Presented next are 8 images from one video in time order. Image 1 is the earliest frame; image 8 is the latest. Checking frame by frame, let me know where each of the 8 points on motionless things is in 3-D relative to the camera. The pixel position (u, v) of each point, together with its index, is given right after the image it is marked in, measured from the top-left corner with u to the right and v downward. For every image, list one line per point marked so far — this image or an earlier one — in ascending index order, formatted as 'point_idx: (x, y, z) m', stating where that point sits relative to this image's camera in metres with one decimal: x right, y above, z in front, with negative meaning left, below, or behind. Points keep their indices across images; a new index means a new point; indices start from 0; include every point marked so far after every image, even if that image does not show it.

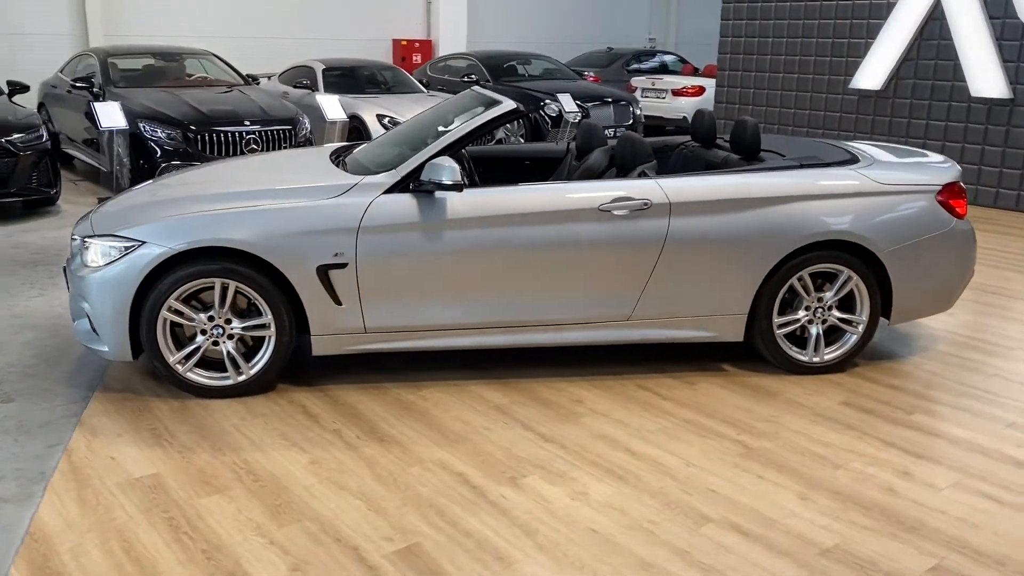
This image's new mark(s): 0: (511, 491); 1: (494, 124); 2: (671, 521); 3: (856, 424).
0: (0.0, -0.7, +3.0) m
1: (-0.1, +0.7, +3.8) m
2: (+0.5, -0.7, +2.8) m
3: (+1.3, -0.5, +3.6) m
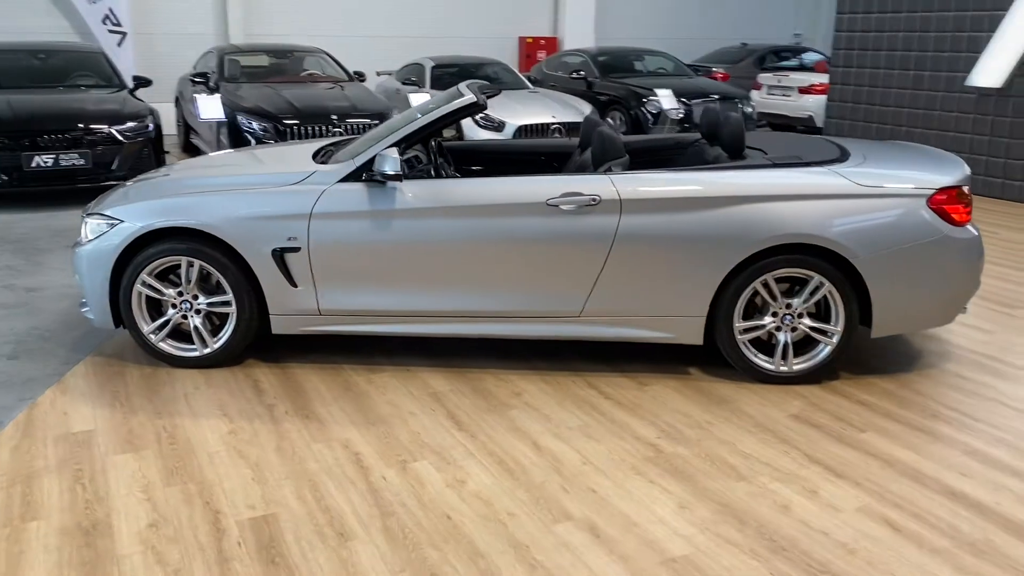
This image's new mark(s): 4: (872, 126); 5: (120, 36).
0: (-0.4, -0.6, +3.1) m
1: (-0.3, +0.7, +3.9) m
2: (+0.1, -0.7, +2.8) m
3: (+1.0, -0.6, +3.4) m
4: (+3.8, +1.7, +9.6) m
5: (-4.9, +3.2, +11.4) m
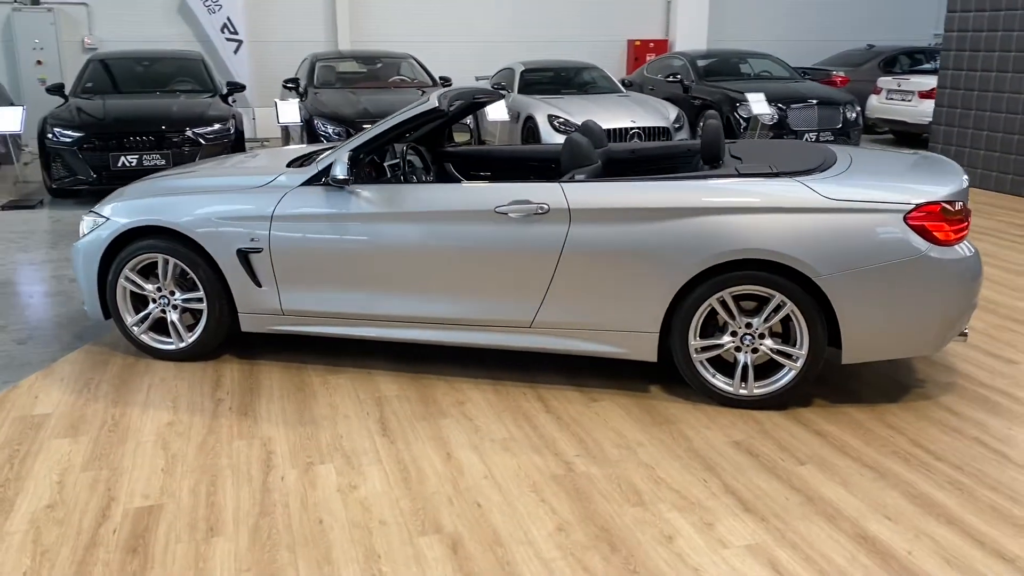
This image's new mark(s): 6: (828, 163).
0: (-0.7, -0.6, +3.1) m
1: (-0.4, +0.7, +3.9) m
2: (-0.3, -0.7, +2.8) m
3: (+0.7, -0.6, +3.2) m
4: (+4.6, +1.5, +8.9) m
5: (-3.6, +3.2, +12.1) m
6: (+1.3, +0.5, +3.8) m
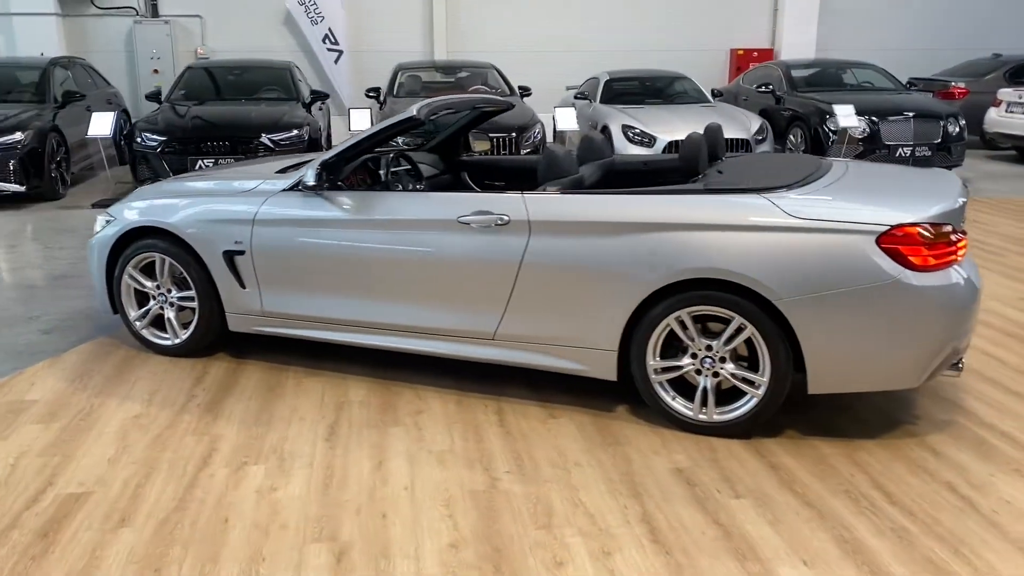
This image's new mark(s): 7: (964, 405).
0: (-1.0, -0.6, +3.2) m
1: (-0.5, +0.7, +3.9) m
2: (-0.7, -0.7, +2.8) m
3: (+0.4, -0.7, +3.0) m
4: (+5.2, +1.2, +8.1) m
5: (-2.4, +3.2, +12.5) m
6: (+1.2, +0.4, +3.6) m
7: (+1.9, -0.5, +3.8) m
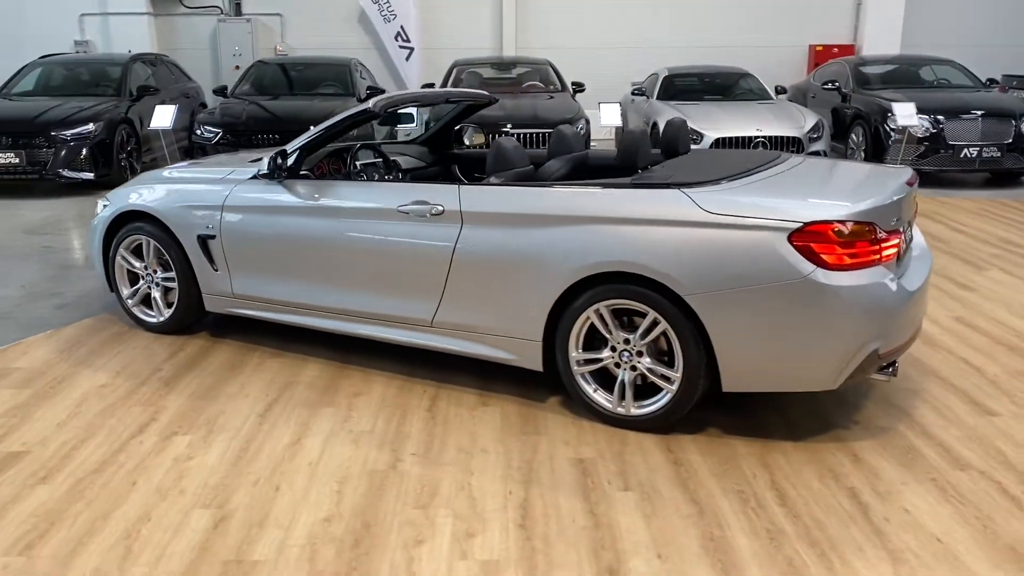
0: (-1.3, -0.6, +3.4) m
1: (-0.7, +0.7, +4.1) m
2: (-1.0, -0.7, +3.0) m
3: (+0.1, -0.7, +3.1) m
4: (+5.4, +1.1, +7.5) m
5: (-1.4, +3.4, +12.8) m
6: (+0.9, +0.4, +3.6) m
7: (+1.6, -0.5, +3.6) m
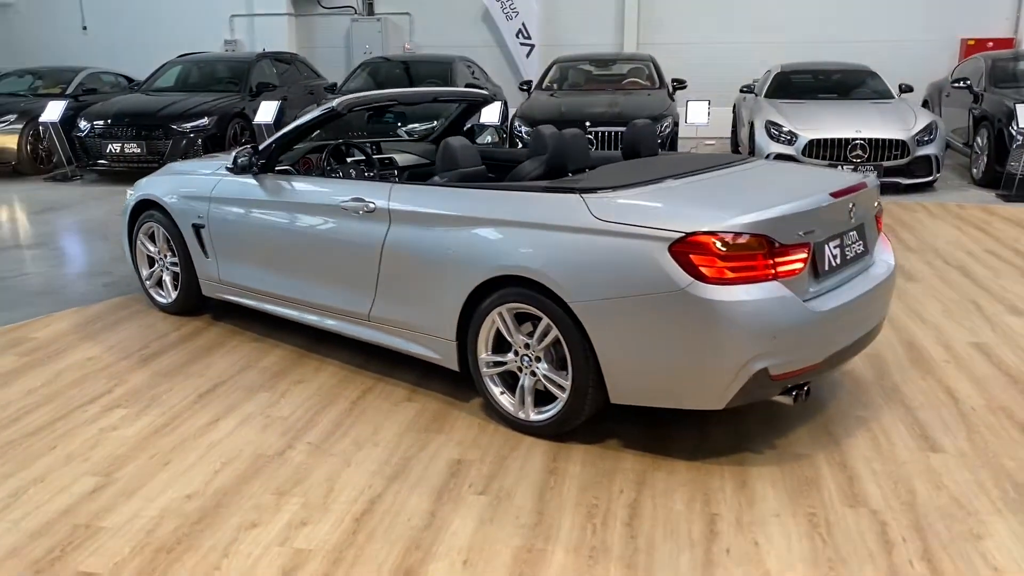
0: (-1.7, -0.5, +3.7) m
1: (-0.9, +0.8, +4.2) m
2: (-1.5, -0.6, +3.3) m
3: (-0.4, -0.7, +3.1) m
4: (+5.8, +0.9, +6.4) m
5: (+0.2, +3.4, +12.9) m
6: (+0.6, +0.4, +3.4) m
7: (+1.2, -0.6, +3.4) m
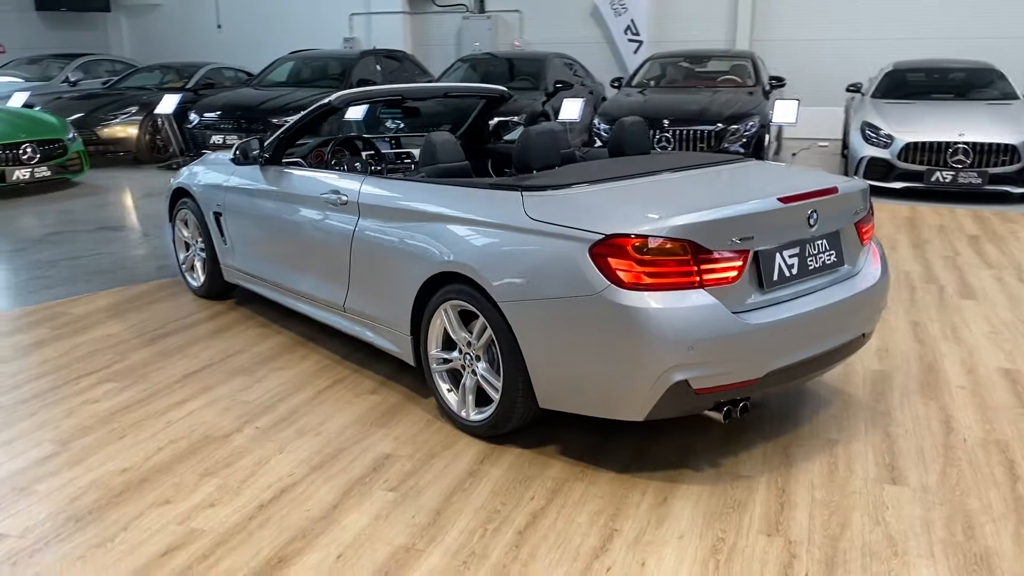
0: (-1.8, -0.4, +4.0) m
1: (-0.9, +0.8, +4.3) m
2: (-1.7, -0.6, +3.5) m
3: (-0.6, -0.6, +3.1) m
4: (+6.1, +0.6, +5.4) m
5: (+1.7, +3.4, +12.7) m
6: (+0.4, +0.4, +3.3) m
7: (+1.0, -0.6, +3.1) m
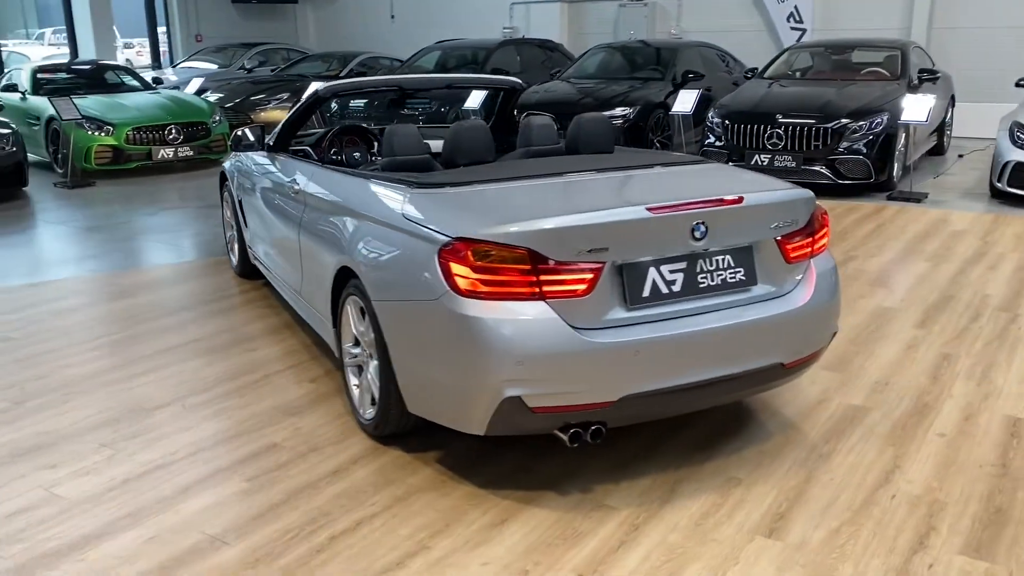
0: (-2.0, -0.3, +4.3) m
1: (-1.0, +0.9, +4.4) m
2: (-2.0, -0.4, +3.8) m
3: (-1.1, -0.6, +3.2) m
4: (+6.0, +0.2, +3.8) m
5: (+3.8, +3.3, +11.9) m
6: (0.0, +0.4, +3.1) m
7: (+0.5, -0.7, +2.8) m
